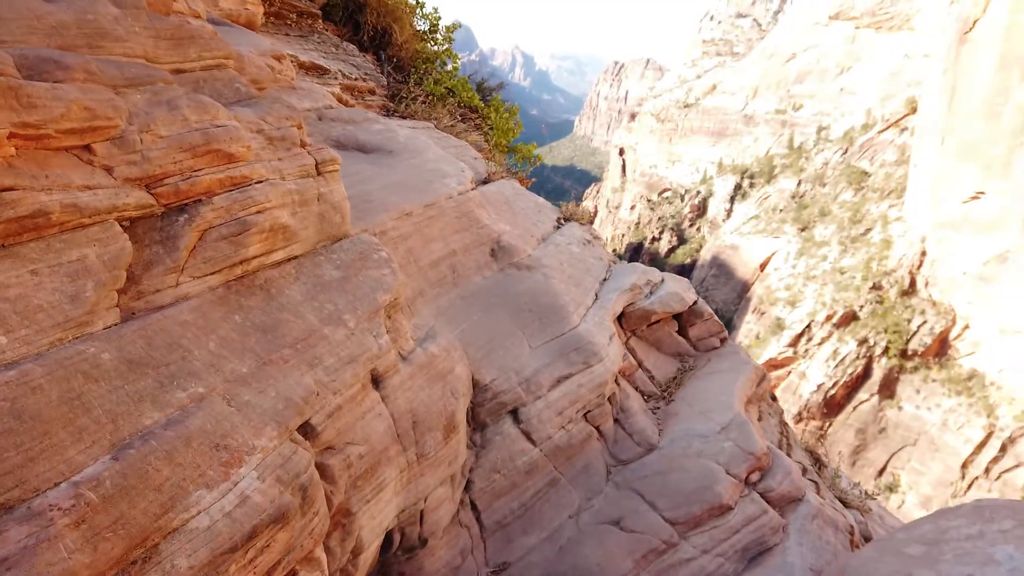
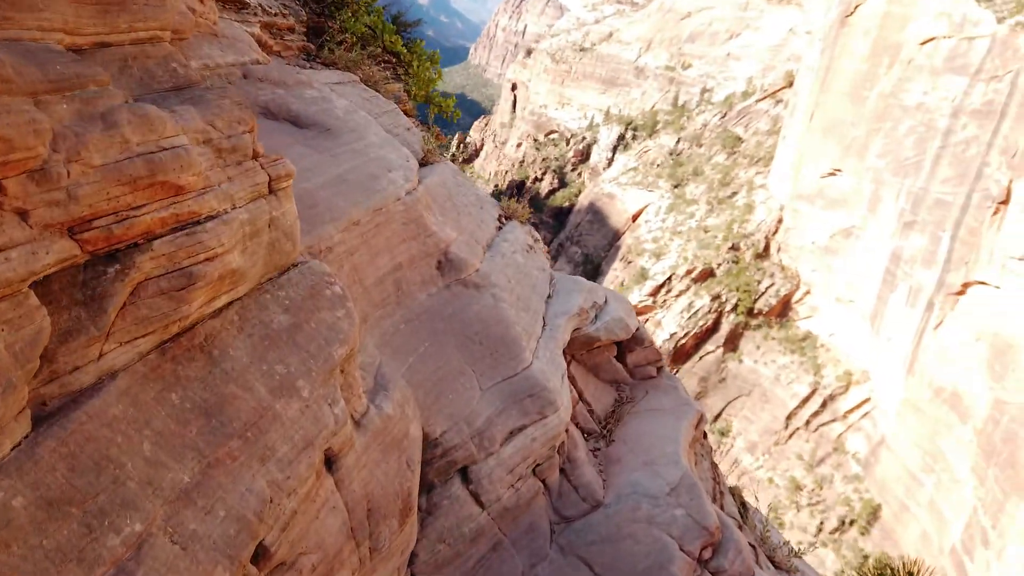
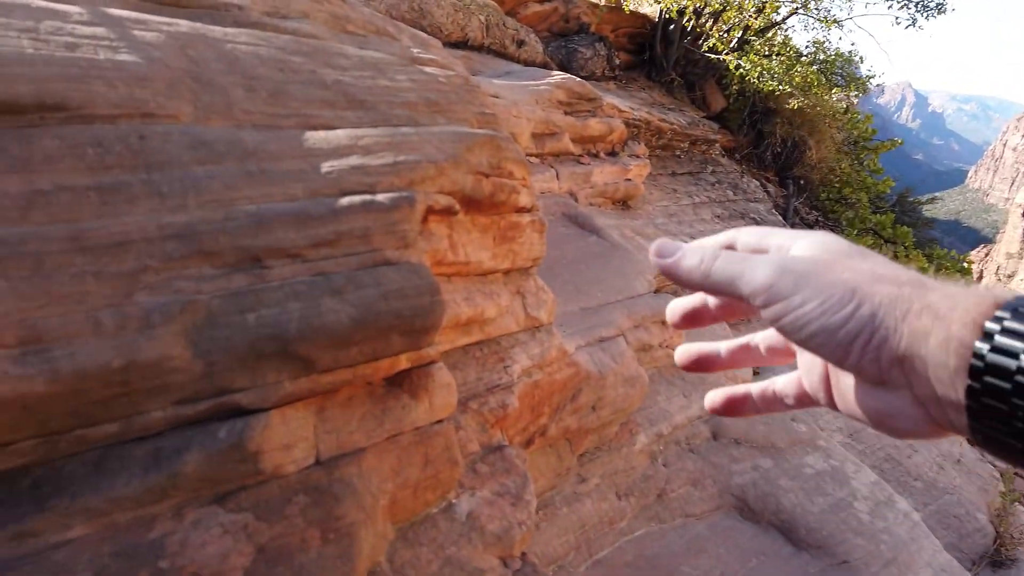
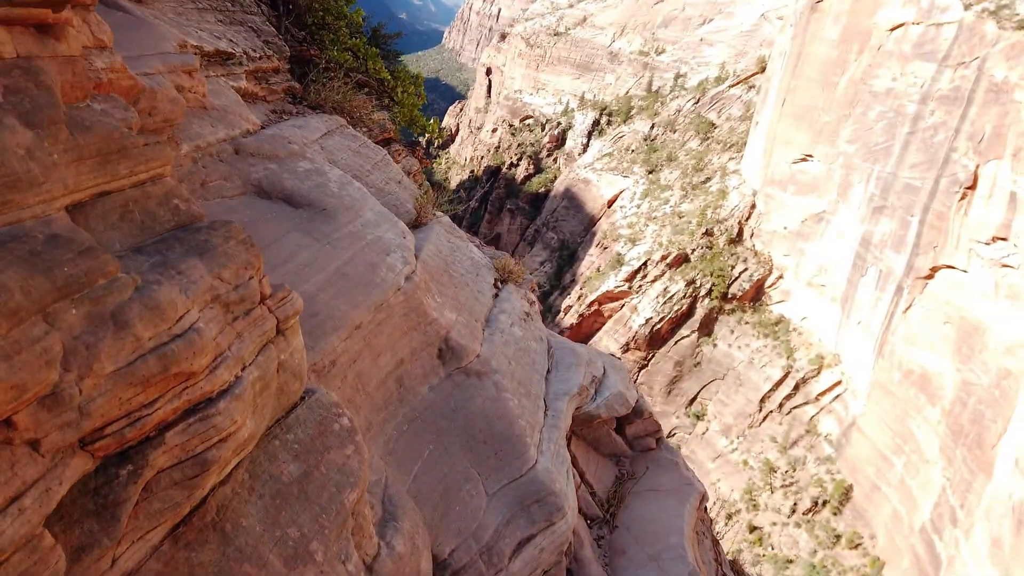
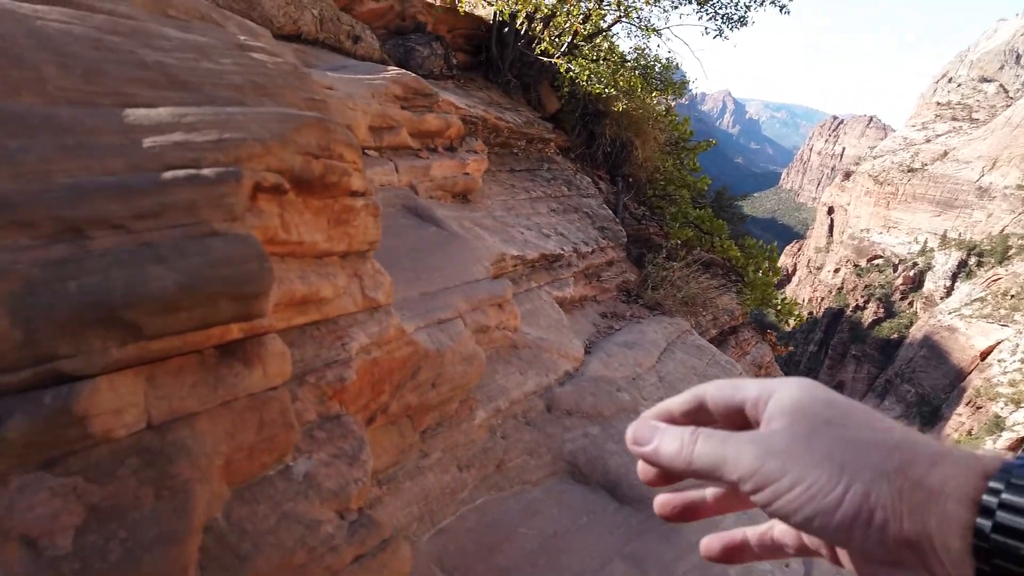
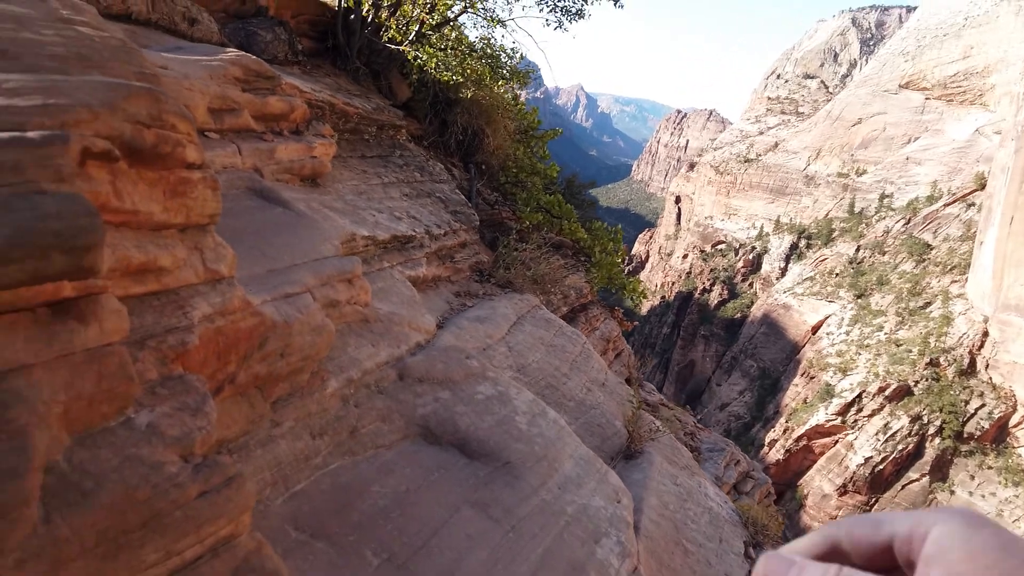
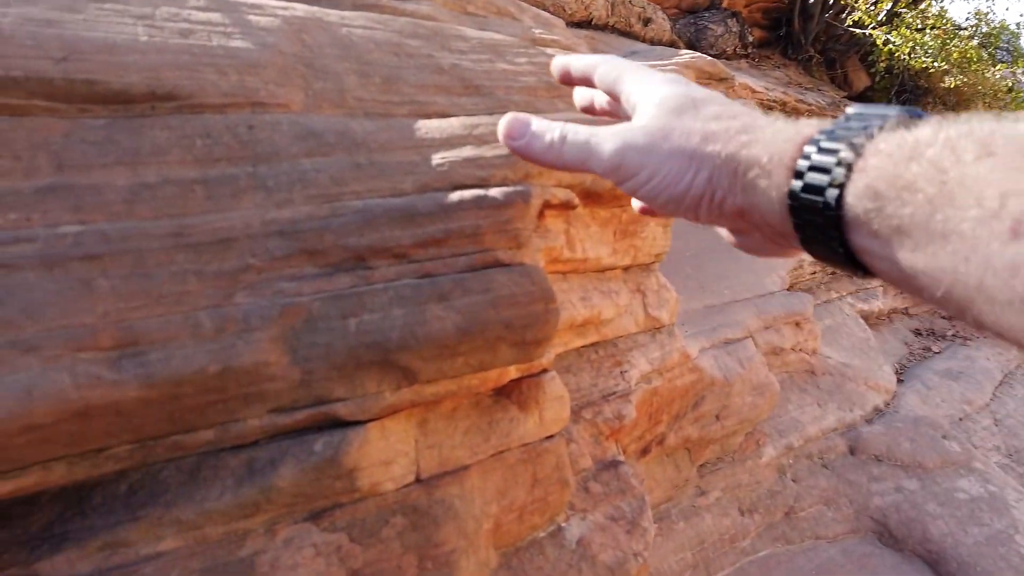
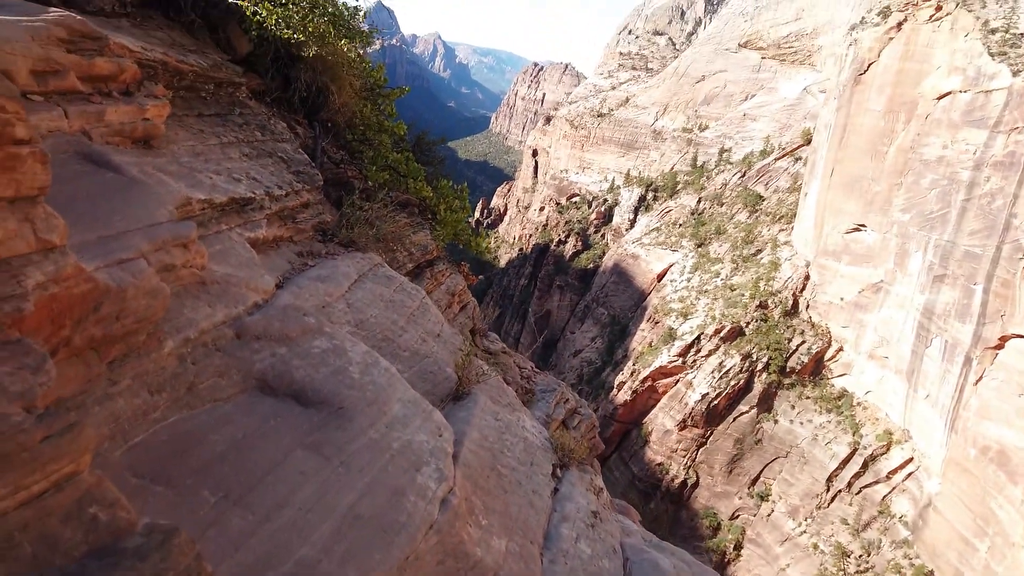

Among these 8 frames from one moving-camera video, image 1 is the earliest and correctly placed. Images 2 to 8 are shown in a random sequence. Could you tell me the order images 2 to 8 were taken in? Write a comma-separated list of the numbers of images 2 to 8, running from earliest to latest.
2, 4, 8, 6, 5, 3, 7
